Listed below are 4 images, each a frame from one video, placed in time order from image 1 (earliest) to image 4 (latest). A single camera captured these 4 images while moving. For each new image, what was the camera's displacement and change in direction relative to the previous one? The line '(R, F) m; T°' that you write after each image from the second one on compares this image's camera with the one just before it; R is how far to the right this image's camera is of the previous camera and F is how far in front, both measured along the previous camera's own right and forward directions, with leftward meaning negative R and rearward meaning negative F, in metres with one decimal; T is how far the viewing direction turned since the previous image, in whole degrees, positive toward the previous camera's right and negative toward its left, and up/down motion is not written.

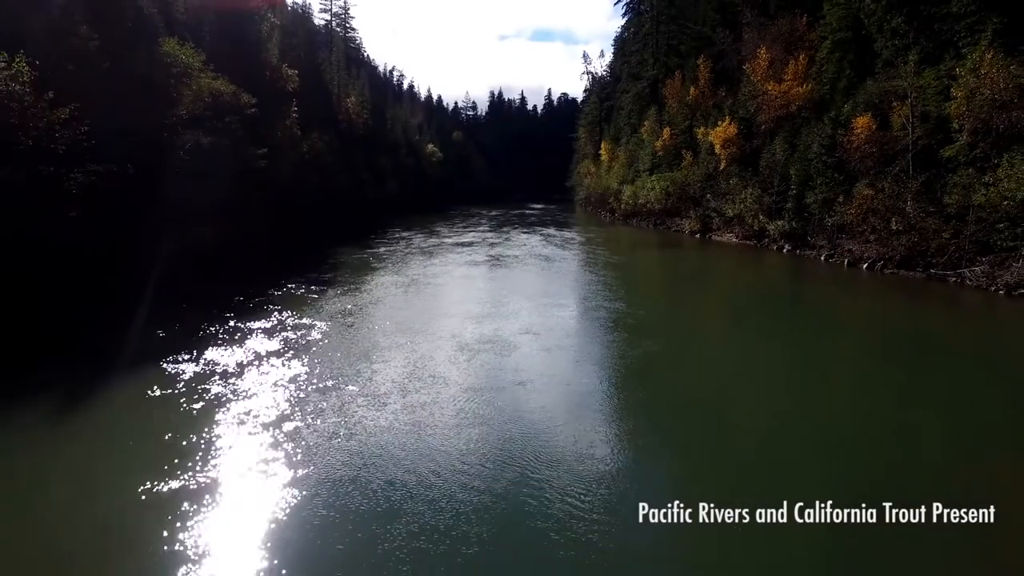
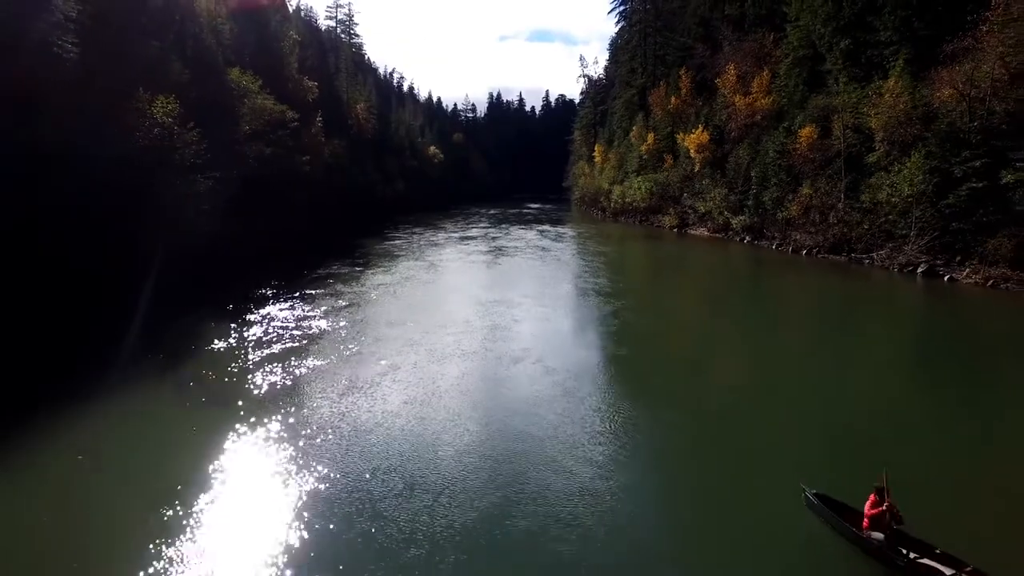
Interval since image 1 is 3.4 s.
(-0.1, -5.1) m; 0°
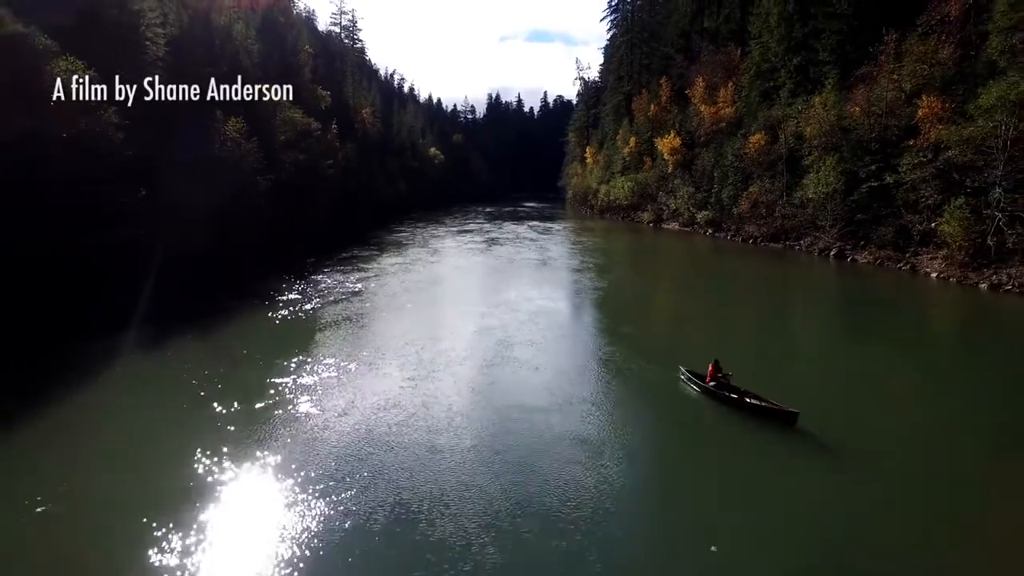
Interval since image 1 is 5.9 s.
(+0.6, -5.3) m; 0°
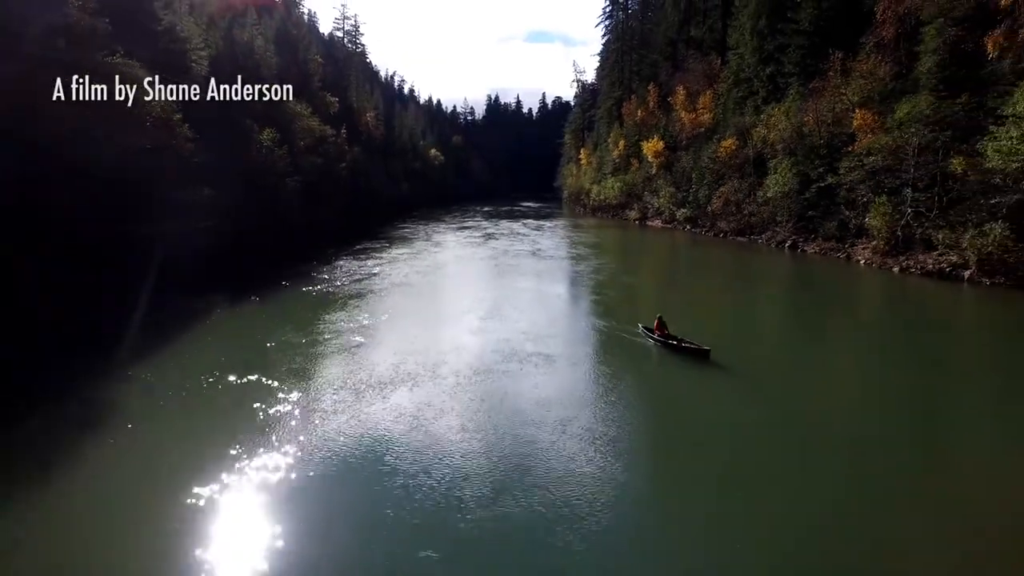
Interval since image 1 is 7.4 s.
(+0.3, -3.8) m; 0°
